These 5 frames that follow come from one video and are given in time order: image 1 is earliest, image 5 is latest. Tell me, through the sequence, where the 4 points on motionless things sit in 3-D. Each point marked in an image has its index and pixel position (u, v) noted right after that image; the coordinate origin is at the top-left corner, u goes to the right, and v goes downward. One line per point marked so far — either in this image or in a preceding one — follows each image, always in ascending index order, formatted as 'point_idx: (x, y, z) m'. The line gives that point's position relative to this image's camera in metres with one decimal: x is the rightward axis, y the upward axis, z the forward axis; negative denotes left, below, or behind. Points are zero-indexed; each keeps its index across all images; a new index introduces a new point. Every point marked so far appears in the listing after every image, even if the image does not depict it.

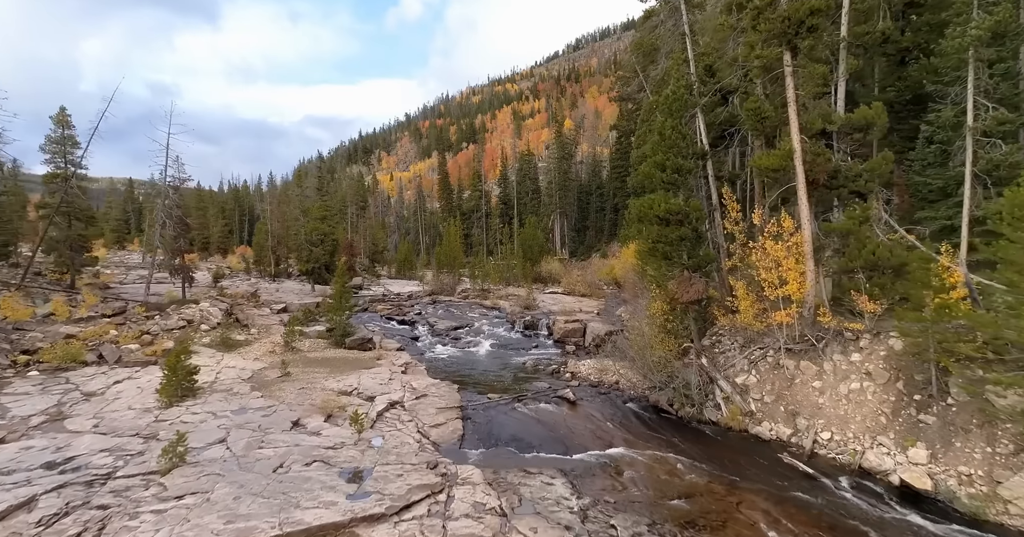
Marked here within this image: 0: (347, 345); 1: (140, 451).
0: (-6.3, -2.9, +19.4) m
1: (-6.1, -3.0, +8.3) m
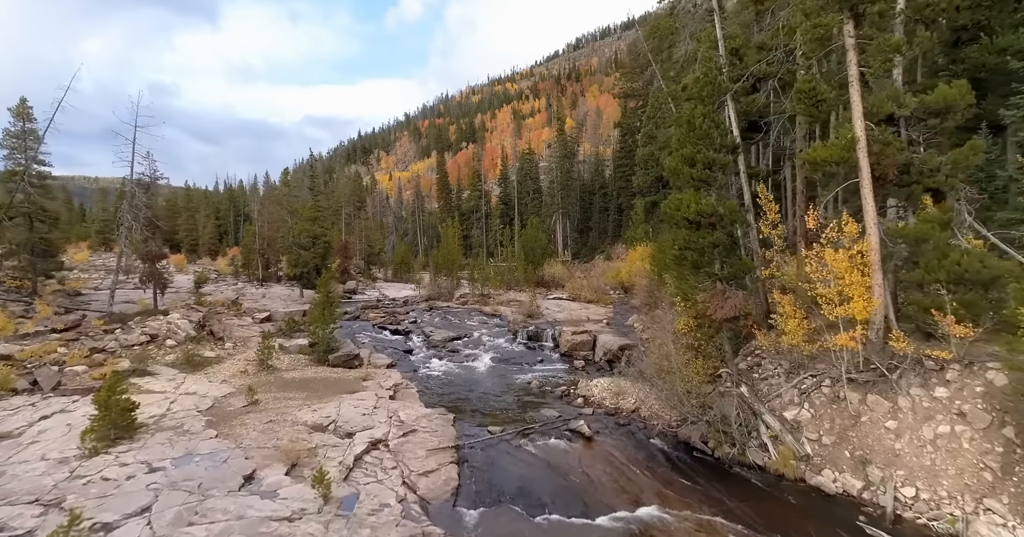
0: (-6.2, -3.2, +17.4) m
1: (-6.0, -3.3, +6.3) m
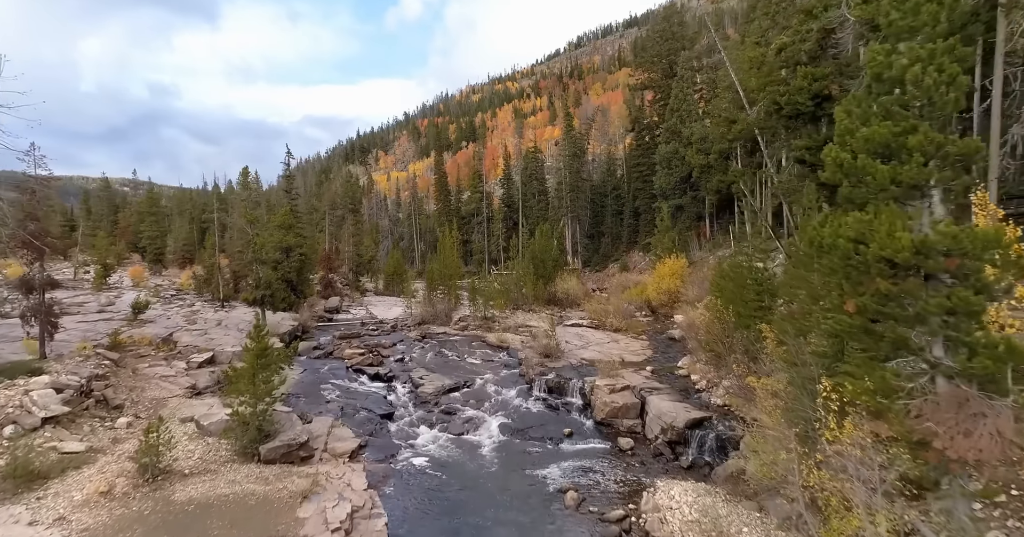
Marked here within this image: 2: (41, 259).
0: (-5.7, -4.3, +11.5) m
1: (-5.5, -4.3, +0.5) m
2: (-15.3, +0.4, +16.7) m
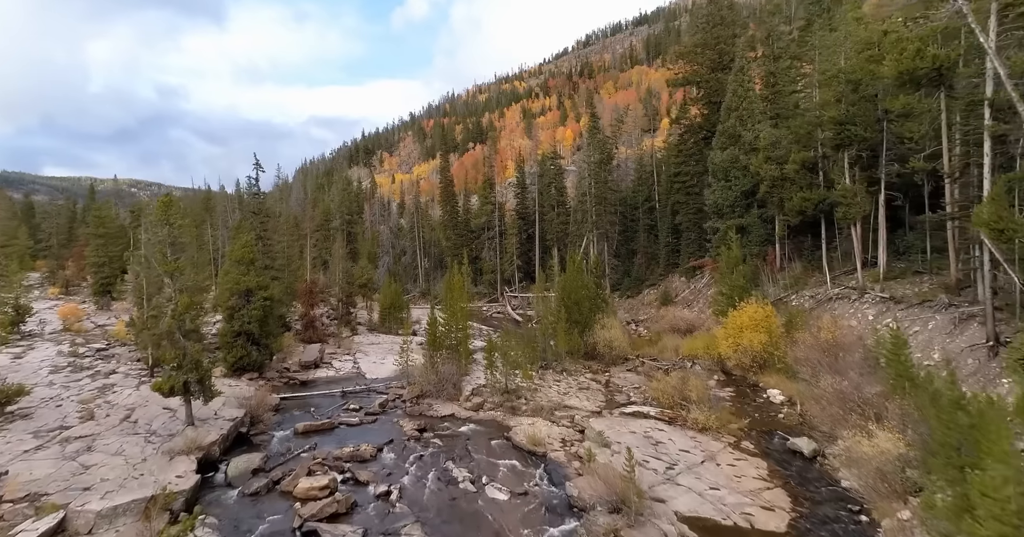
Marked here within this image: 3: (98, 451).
0: (-4.5, -6.7, +3.2) m
1: (-4.4, -6.8, -7.9) m
2: (-14.1, -2.1, +8.5) m
3: (-12.5, -5.5, +15.3) m
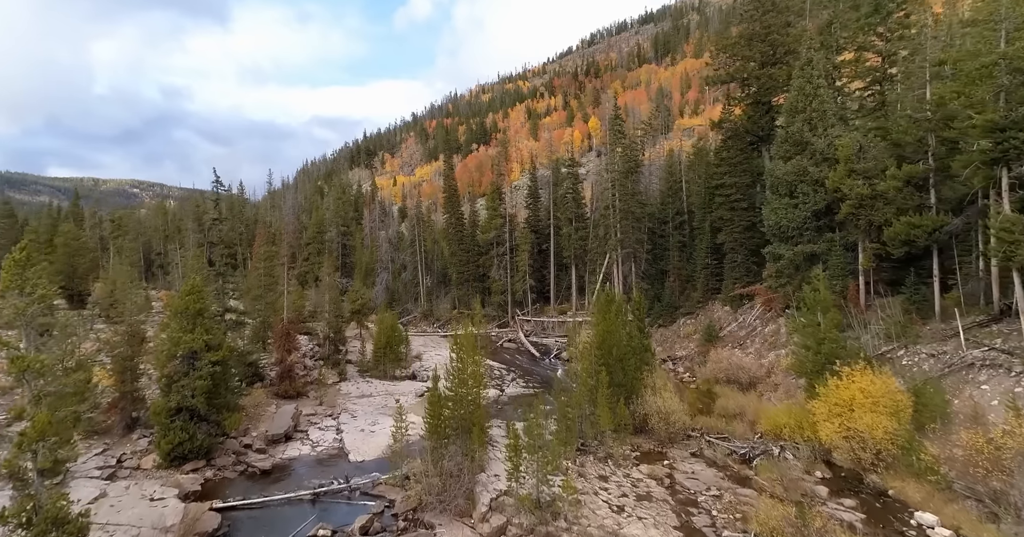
0: (-3.4, -8.9, -3.6) m
1: (-3.4, -8.9, -14.6) m
2: (-13.0, -4.2, +1.8) m
3: (-11.4, -7.7, +8.6) m
